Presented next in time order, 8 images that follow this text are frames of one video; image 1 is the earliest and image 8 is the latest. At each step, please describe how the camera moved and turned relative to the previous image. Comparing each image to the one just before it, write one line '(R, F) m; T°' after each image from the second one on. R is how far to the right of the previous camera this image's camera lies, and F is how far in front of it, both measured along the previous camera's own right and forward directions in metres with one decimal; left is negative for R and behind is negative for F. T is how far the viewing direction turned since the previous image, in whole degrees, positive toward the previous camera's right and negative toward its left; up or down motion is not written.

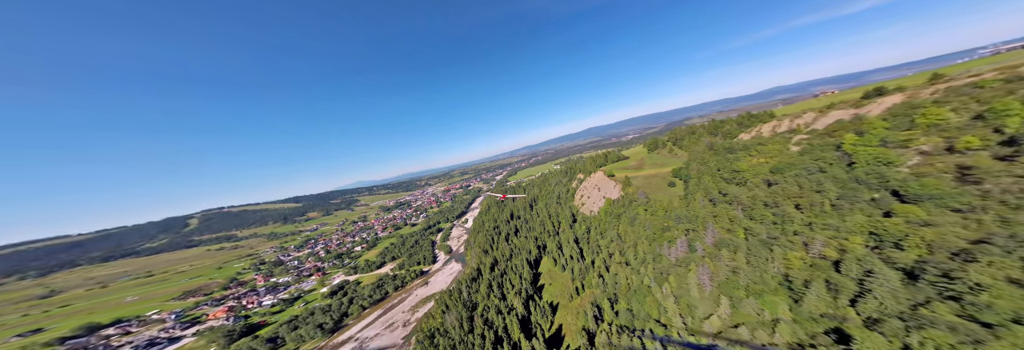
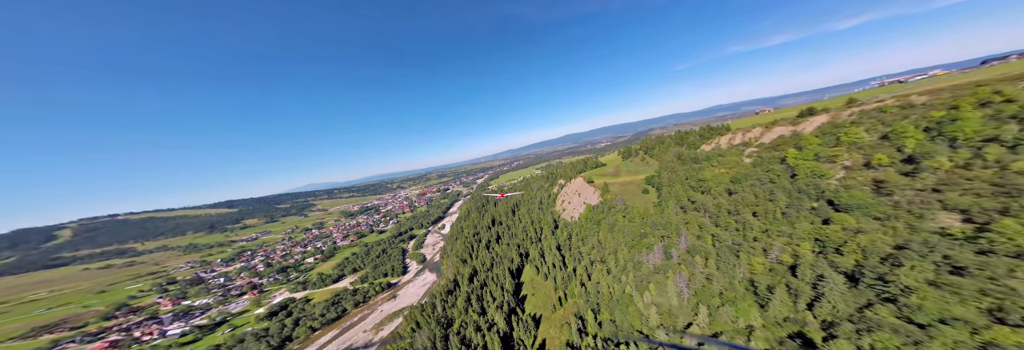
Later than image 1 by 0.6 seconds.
(-1.1, +2.2) m; +7°
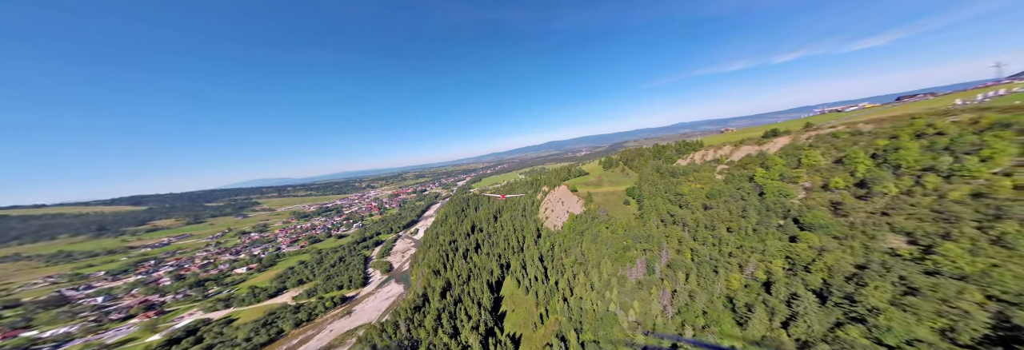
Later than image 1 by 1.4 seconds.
(-0.5, +3.1) m; +6°
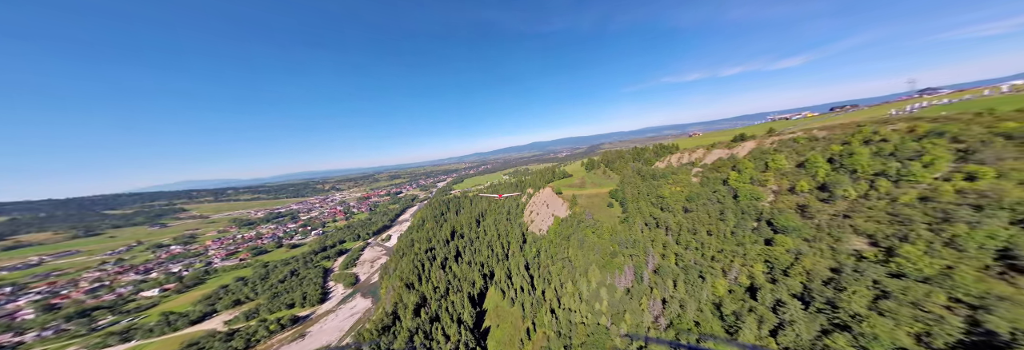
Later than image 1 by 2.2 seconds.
(-0.3, +3.2) m; +5°
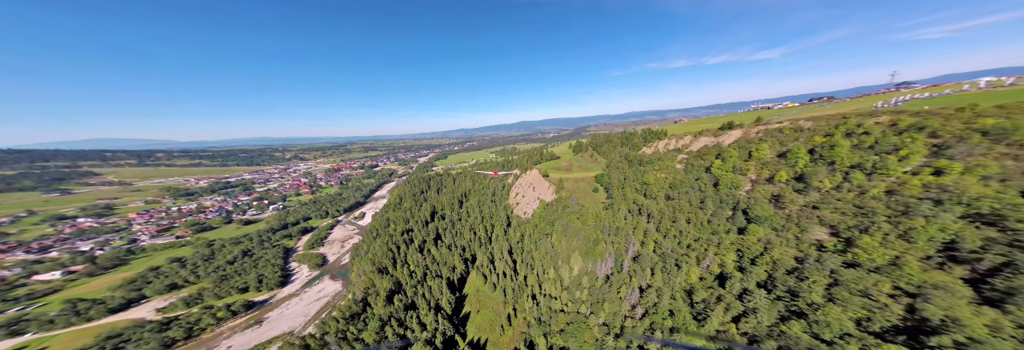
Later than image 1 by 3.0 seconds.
(-0.4, +3.6) m; +5°
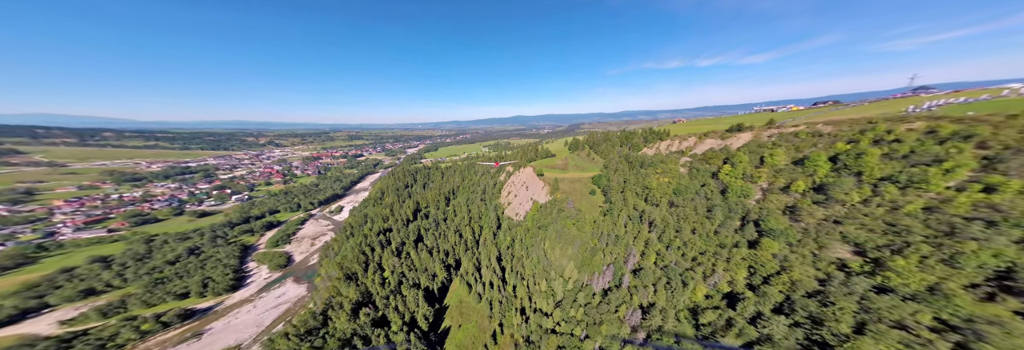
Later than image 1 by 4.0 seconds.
(+0.7, +4.8) m; +1°
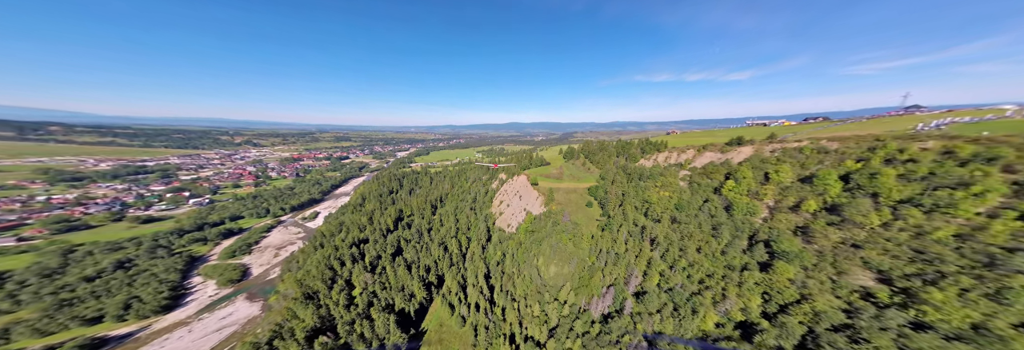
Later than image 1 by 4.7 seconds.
(+0.5, +3.7) m; +2°
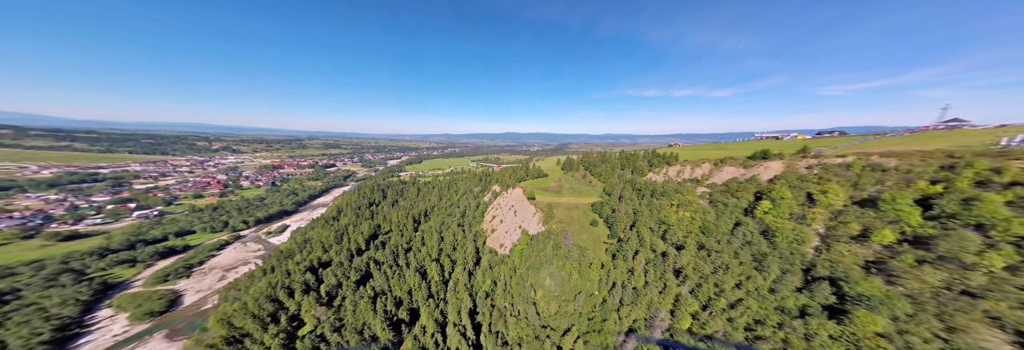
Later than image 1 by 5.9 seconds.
(+1.4, +6.6) m; 0°
